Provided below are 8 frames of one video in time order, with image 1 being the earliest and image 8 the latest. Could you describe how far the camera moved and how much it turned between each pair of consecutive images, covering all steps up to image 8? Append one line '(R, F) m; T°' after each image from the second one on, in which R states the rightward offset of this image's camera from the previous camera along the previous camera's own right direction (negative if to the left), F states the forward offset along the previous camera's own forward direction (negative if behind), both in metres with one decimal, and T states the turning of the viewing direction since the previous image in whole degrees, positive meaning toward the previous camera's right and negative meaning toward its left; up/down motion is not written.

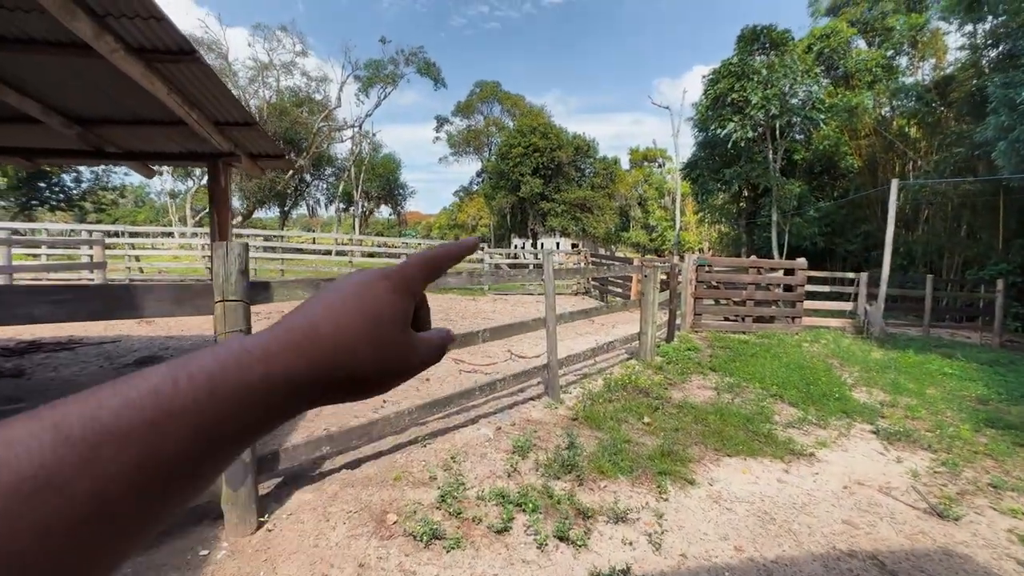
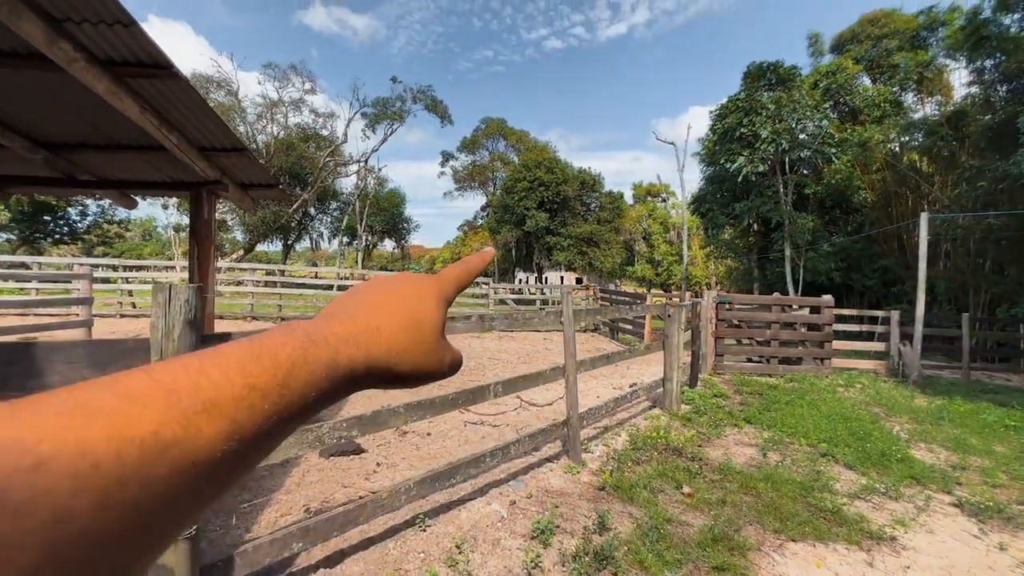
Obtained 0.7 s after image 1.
(-0.1, +0.5) m; 0°
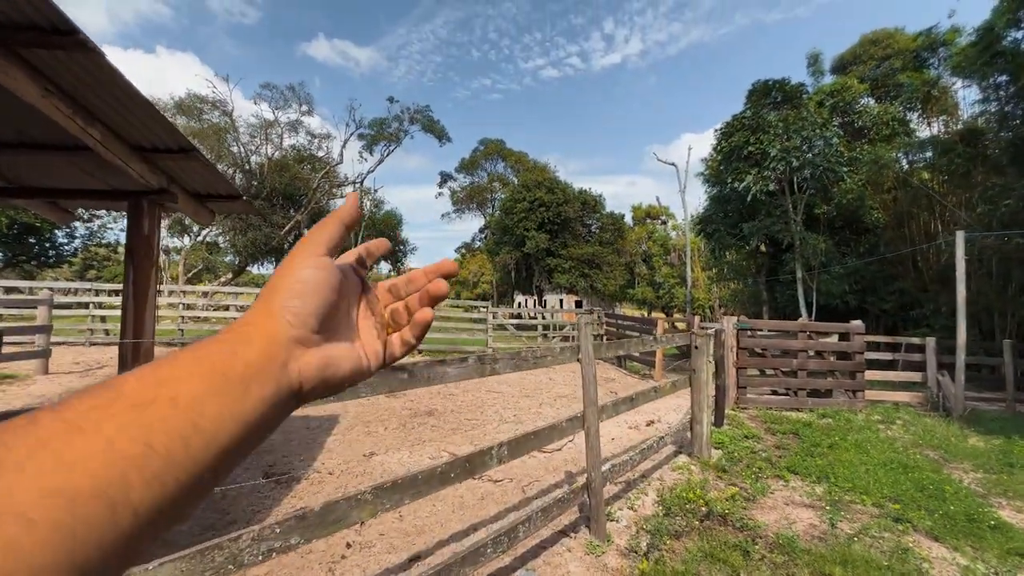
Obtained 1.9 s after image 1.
(0.0, +0.7) m; 0°
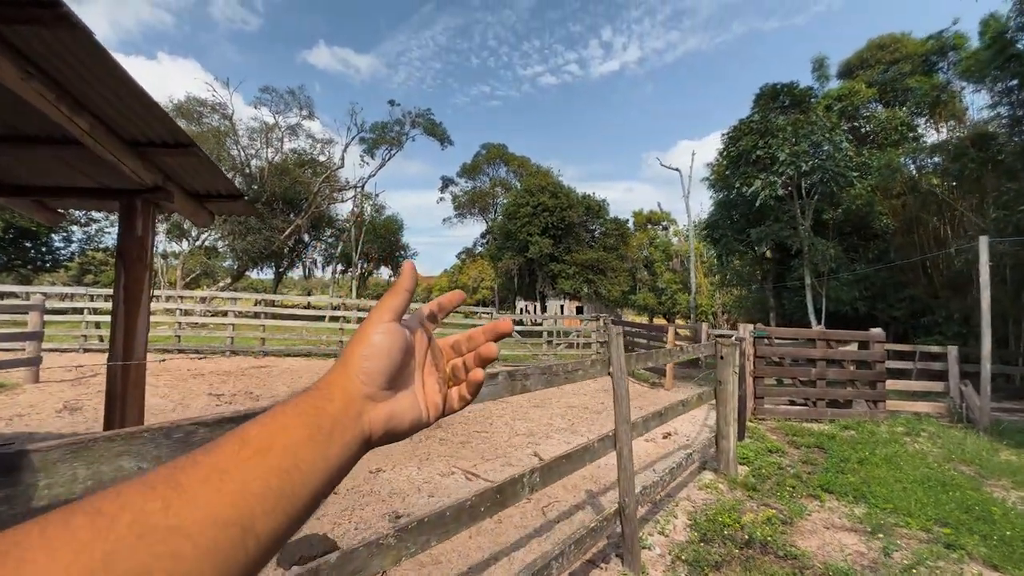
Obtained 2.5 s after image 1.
(-0.1, +0.3) m; 0°
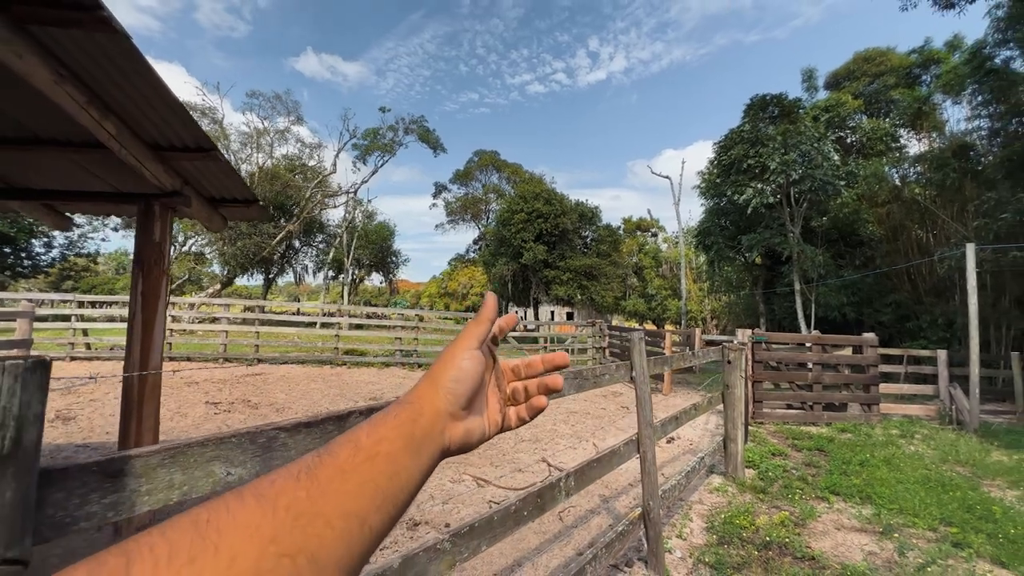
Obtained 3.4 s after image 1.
(-0.2, 0.0) m; +1°
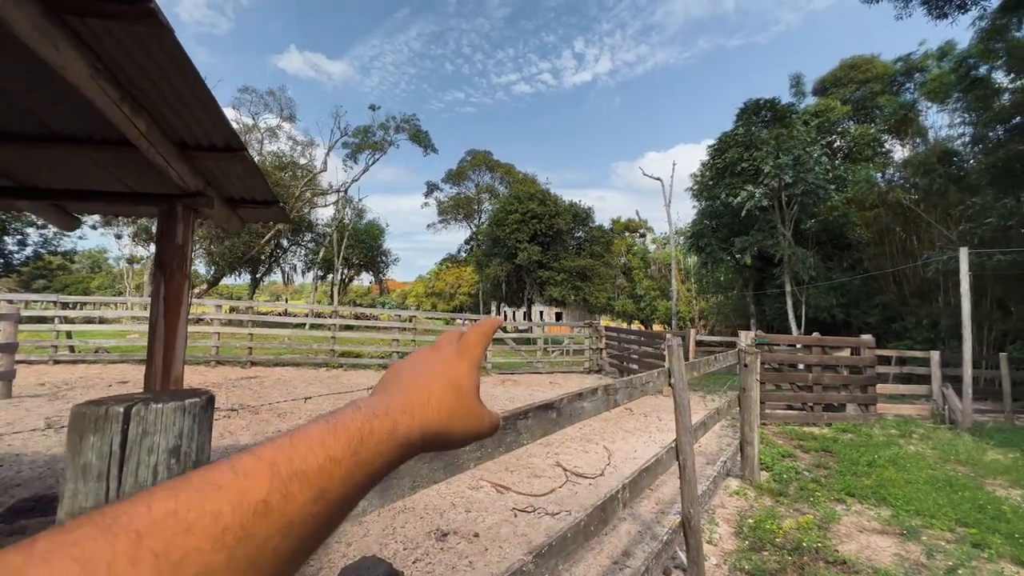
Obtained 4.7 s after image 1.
(-0.3, 0.0) m; +2°
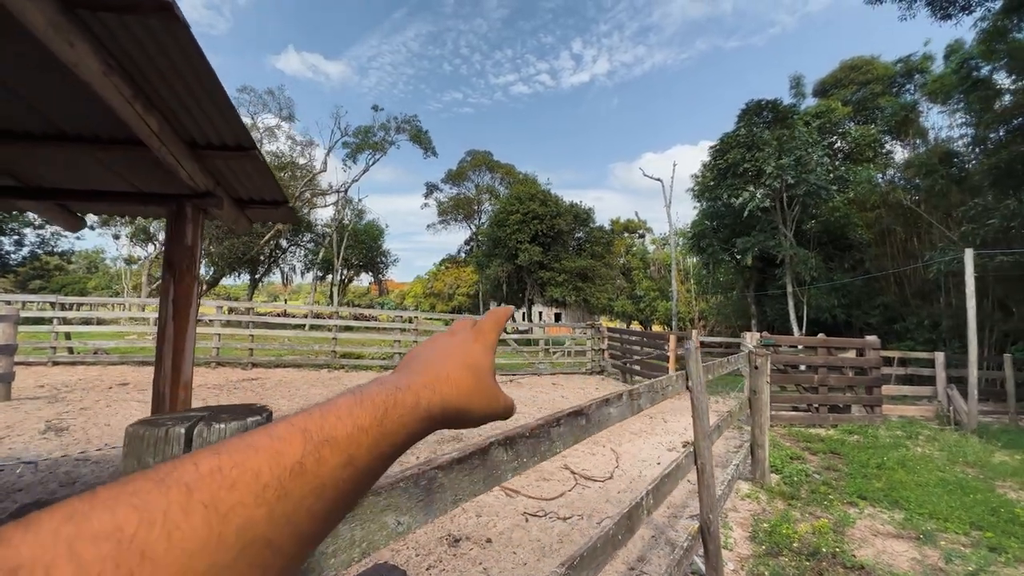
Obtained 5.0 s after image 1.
(-0.1, 0.0) m; 0°
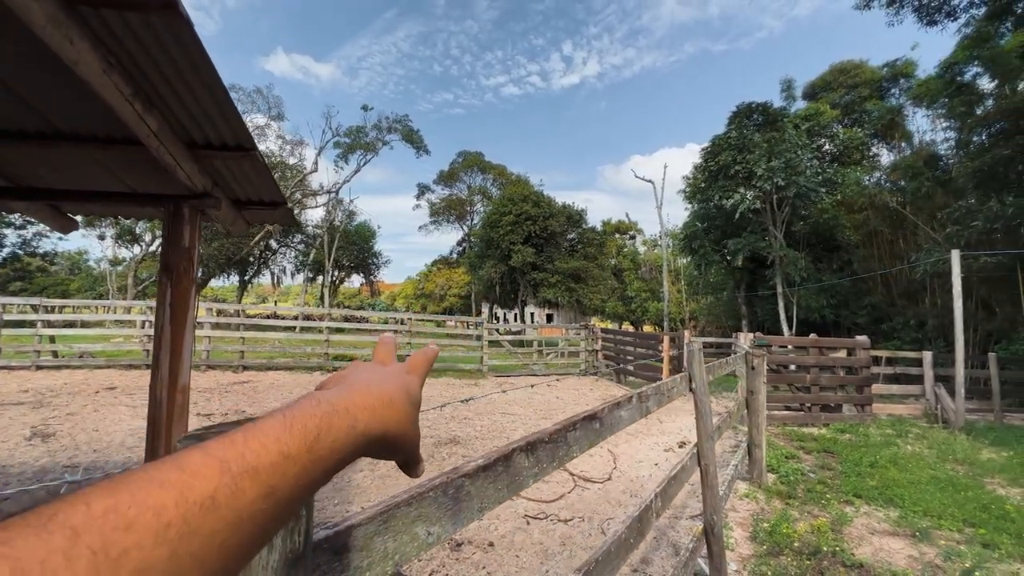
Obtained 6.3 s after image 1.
(-0.1, 0.0) m; +1°
